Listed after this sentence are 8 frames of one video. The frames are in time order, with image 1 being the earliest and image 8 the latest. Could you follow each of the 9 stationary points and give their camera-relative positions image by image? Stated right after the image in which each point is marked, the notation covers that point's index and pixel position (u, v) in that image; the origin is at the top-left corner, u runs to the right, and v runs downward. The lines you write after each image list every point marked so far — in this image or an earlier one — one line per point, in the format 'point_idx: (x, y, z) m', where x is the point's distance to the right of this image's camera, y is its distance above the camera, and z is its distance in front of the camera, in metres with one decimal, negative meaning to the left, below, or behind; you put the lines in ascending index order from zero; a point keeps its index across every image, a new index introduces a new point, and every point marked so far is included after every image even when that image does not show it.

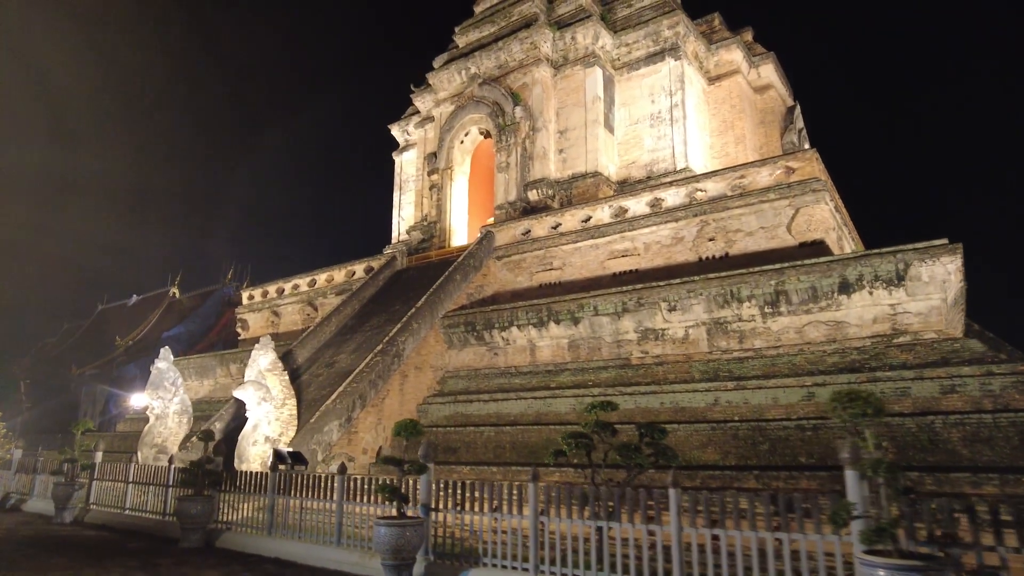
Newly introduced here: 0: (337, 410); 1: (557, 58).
0: (-2.4, -1.7, +8.4) m
1: (+1.0, +5.2, +14.2) m
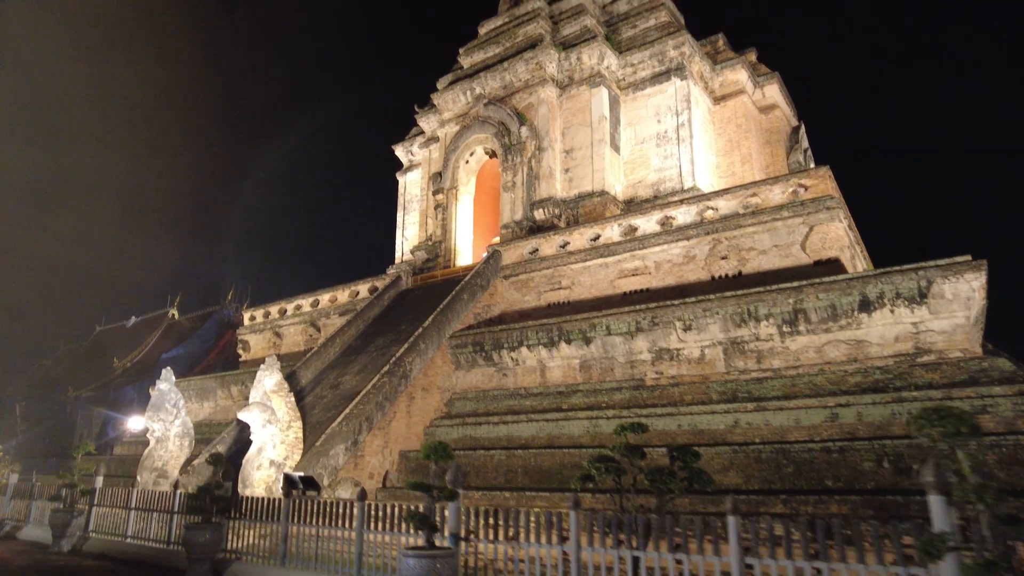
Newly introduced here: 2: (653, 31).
0: (-2.2, -1.9, +8.2) m
1: (+1.2, +4.8, +14.2) m
2: (+3.2, +5.8, +14.2) m
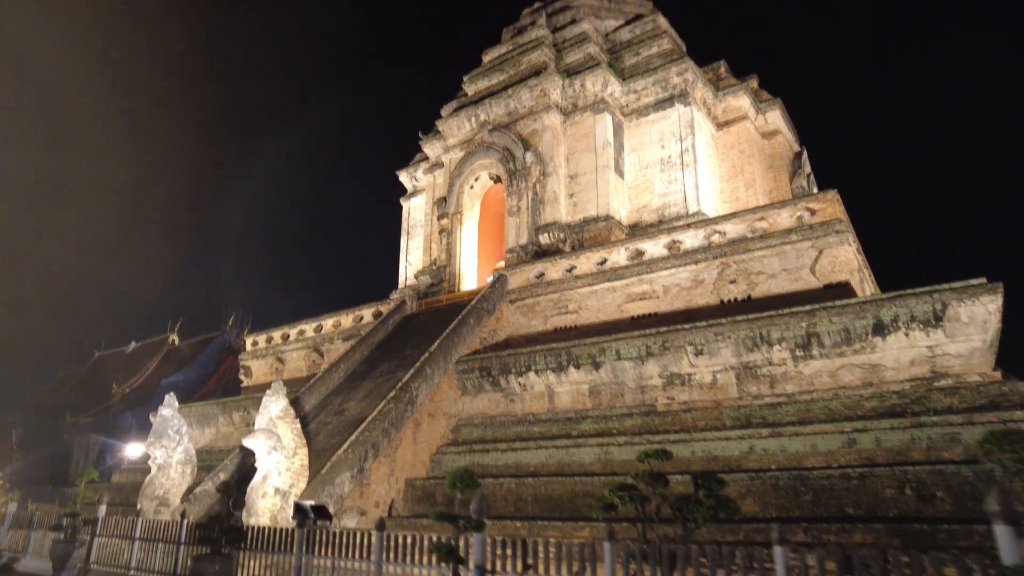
0: (-2.1, -2.2, +8.1) m
1: (+1.3, +4.2, +14.3) m
2: (+3.3, +5.3, +14.3) m
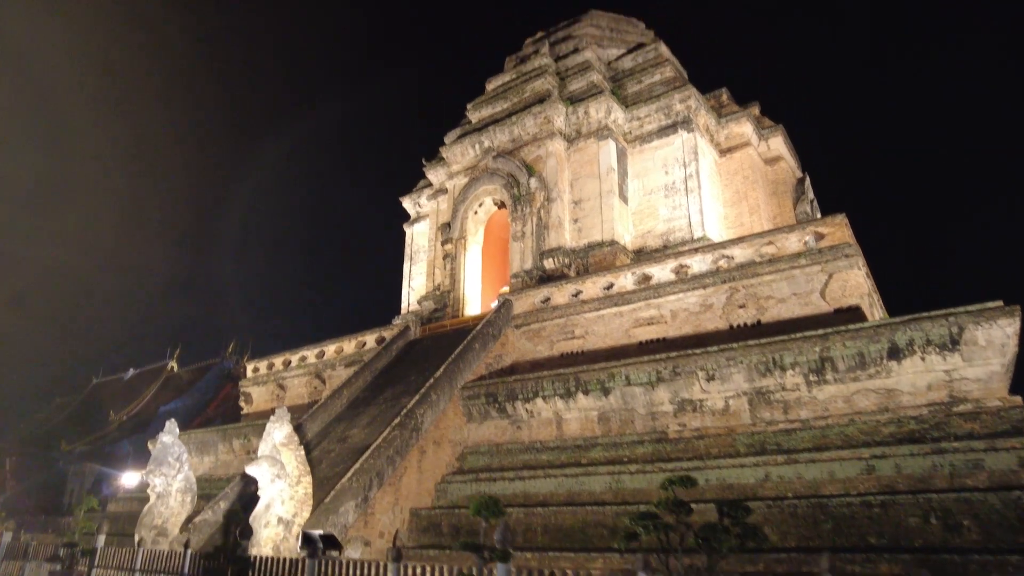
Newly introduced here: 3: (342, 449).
0: (-2.0, -2.5, +7.9) m
1: (+1.3, +3.6, +14.4) m
2: (+3.4, +4.7, +14.5) m
3: (-2.6, -2.4, +9.5) m
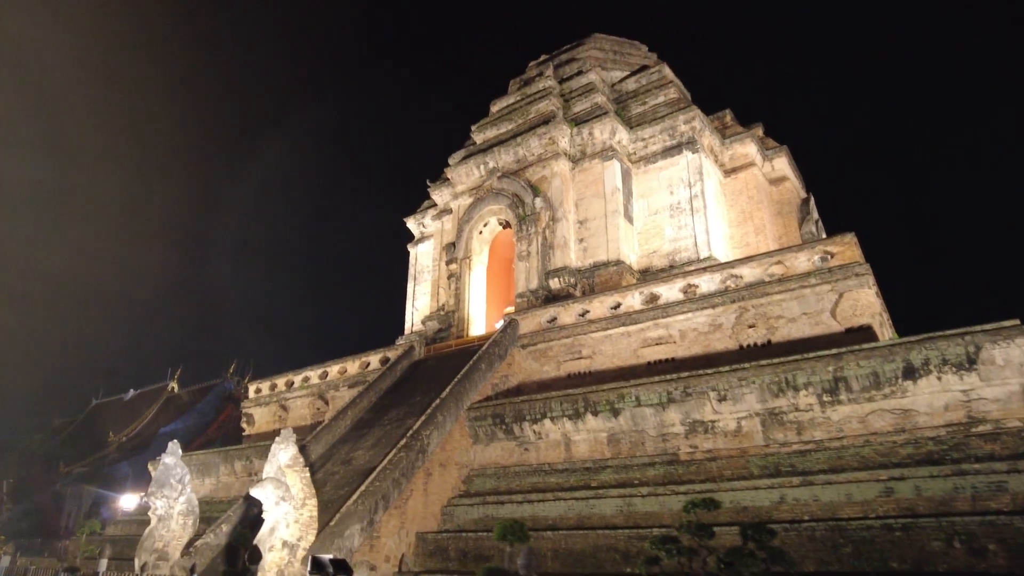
0: (-1.9, -2.8, +7.7) m
1: (+1.5, +3.2, +14.5) m
2: (+3.5, +4.2, +14.6) m
3: (-2.5, -2.7, +9.3) m
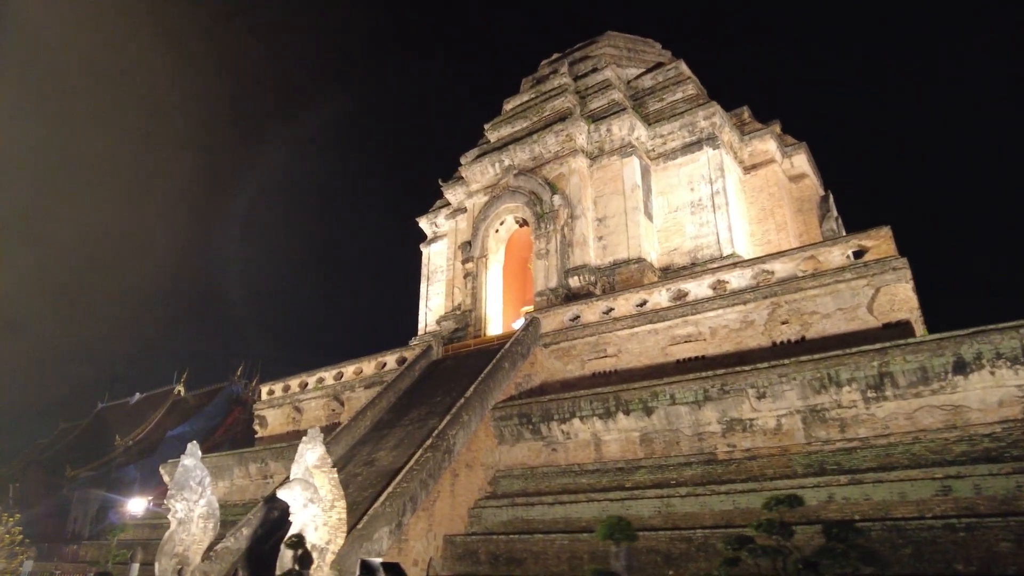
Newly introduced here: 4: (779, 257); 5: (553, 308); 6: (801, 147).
0: (-1.5, -2.7, +7.5) m
1: (+1.8, +3.2, +14.3) m
2: (+3.9, +4.2, +14.4) m
3: (-2.1, -2.7, +9.1) m
4: (+4.1, +0.5, +9.6) m
5: (+0.8, -0.4, +11.6) m
6: (+6.9, +3.3, +14.8) m
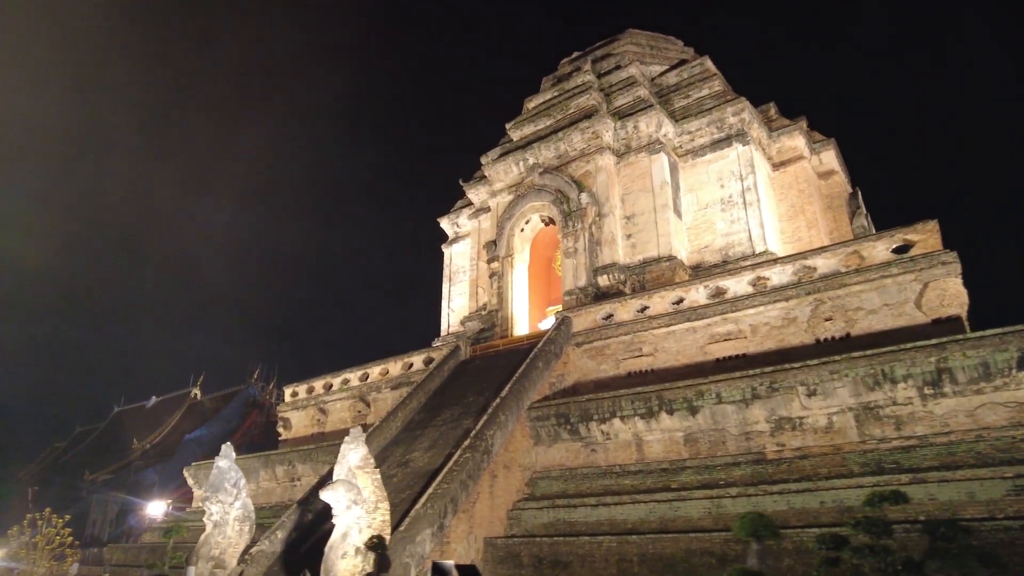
0: (-1.0, -2.7, +7.3) m
1: (+2.4, +3.2, +14.1) m
2: (+4.5, +4.3, +14.2) m
3: (-1.5, -2.6, +8.9) m
4: (+4.6, +0.5, +9.4) m
5: (+1.3, -0.3, +11.4) m
6: (+7.4, +3.4, +14.6) m
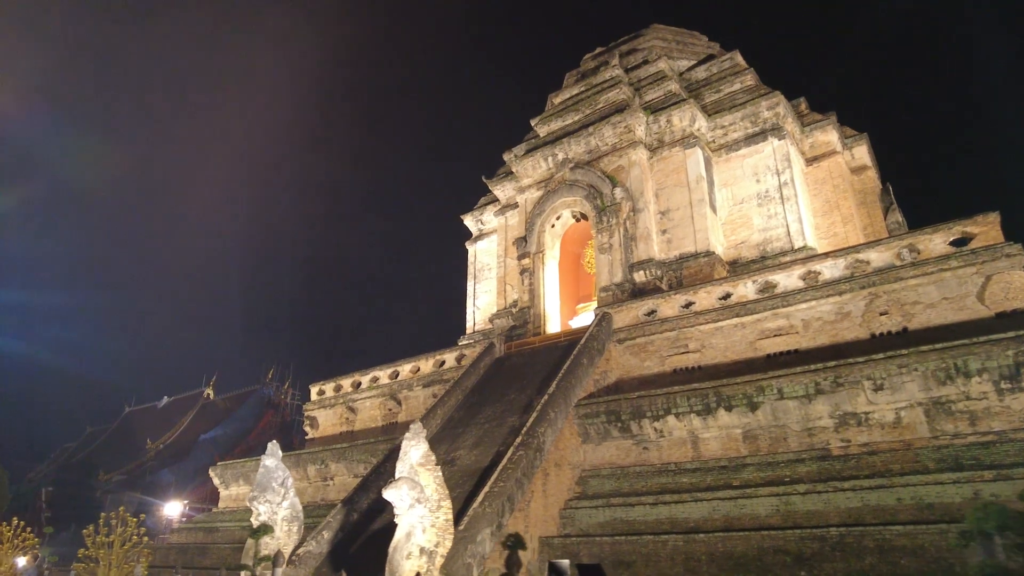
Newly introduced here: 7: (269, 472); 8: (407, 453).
0: (-0.2, -2.6, +7.1) m
1: (+3.1, +3.3, +13.9) m
2: (+5.2, +4.4, +14.0) m
3: (-0.8, -2.6, +8.7) m
4: (+5.3, +0.6, +9.2) m
5: (+2.0, -0.3, +11.2) m
6: (+8.1, +3.5, +14.4) m
7: (-3.3, -2.5, +8.4) m
8: (-1.4, -2.0, +7.5) m
